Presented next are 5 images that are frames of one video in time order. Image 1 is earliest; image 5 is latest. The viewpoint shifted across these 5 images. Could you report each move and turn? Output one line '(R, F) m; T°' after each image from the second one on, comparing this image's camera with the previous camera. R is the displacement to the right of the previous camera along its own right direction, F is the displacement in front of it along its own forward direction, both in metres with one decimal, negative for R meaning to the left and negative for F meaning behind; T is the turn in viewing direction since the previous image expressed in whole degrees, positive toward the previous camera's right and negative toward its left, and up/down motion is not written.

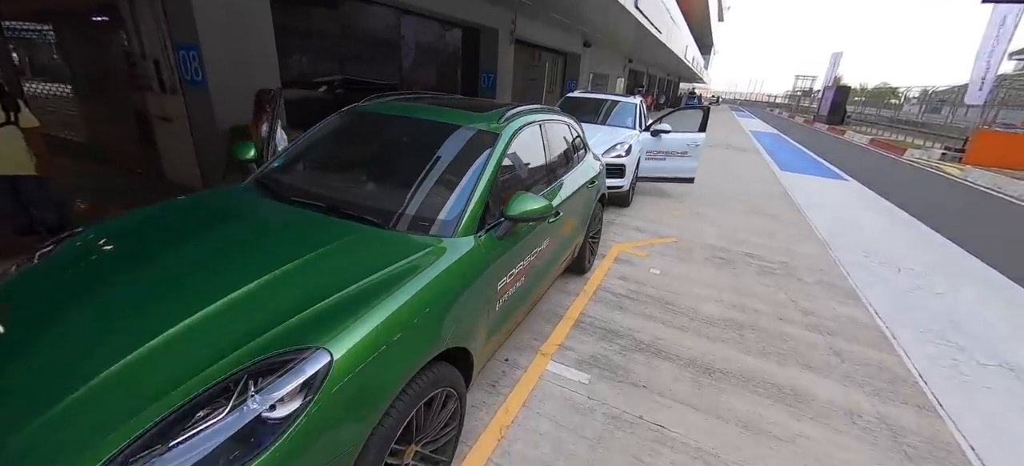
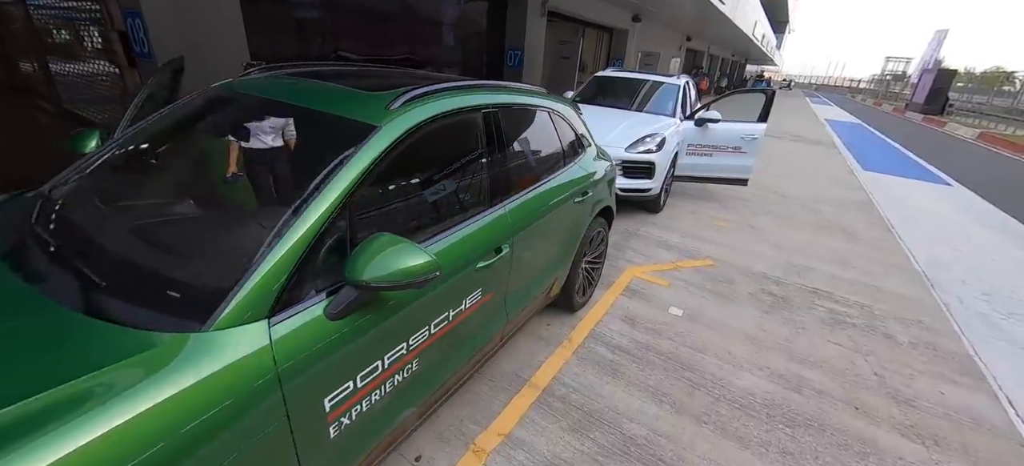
(+0.6, +1.1) m; -6°
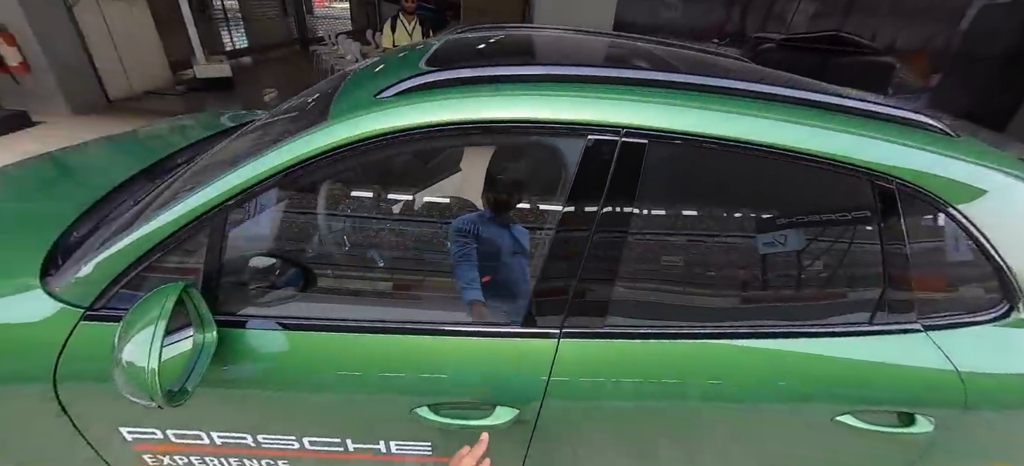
(+0.5, +1.4) m; -47°
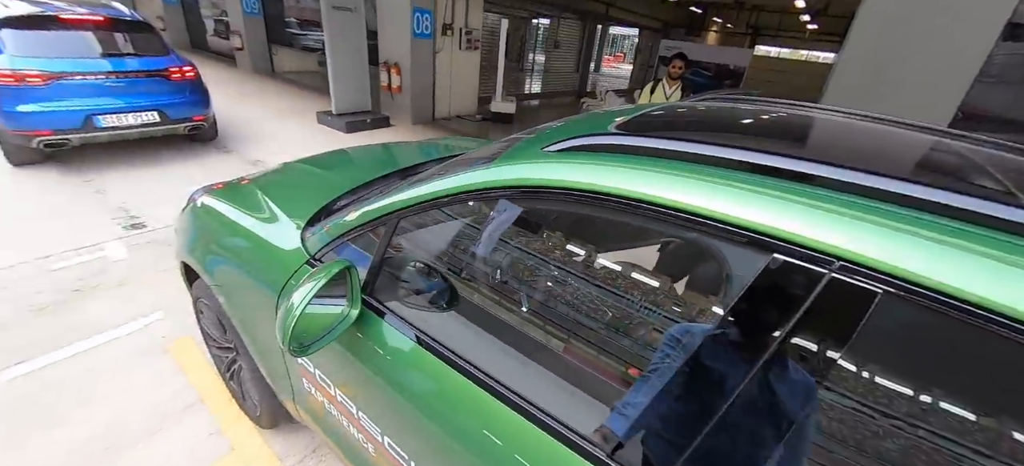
(+0.1, +0.2) m; -30°
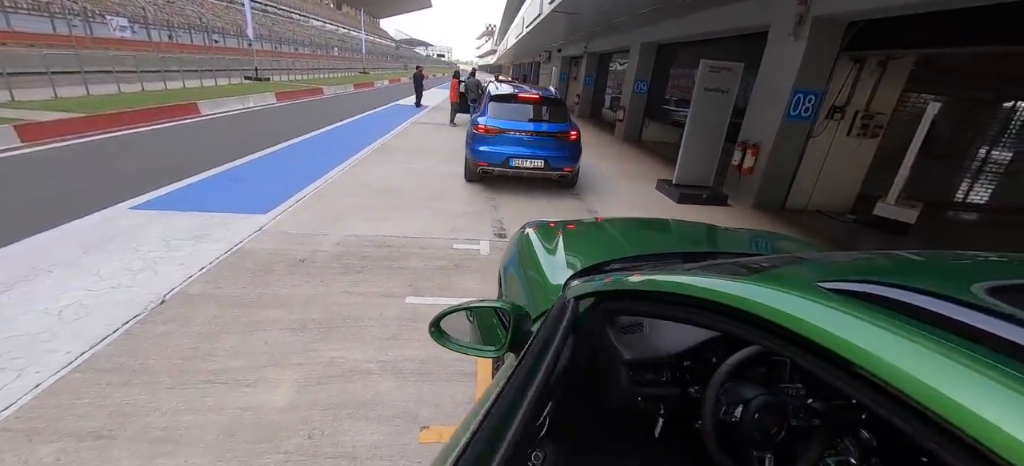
(+0.3, 0.0) m; -42°
